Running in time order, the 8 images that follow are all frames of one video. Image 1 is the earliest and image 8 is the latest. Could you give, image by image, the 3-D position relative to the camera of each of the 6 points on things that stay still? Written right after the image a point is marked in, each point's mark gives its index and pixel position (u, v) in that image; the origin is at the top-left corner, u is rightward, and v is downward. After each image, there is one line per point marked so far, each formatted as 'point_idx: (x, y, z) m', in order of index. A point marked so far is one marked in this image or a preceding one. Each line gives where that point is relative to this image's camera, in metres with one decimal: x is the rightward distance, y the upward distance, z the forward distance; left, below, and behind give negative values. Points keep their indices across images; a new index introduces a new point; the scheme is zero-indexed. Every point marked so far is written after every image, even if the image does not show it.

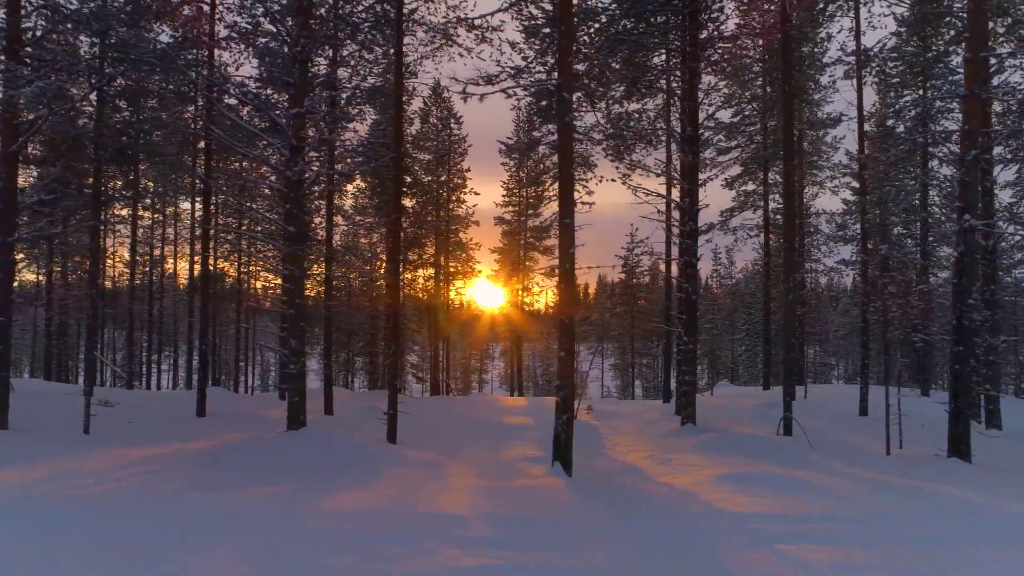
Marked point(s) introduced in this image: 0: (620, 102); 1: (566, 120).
0: (+2.9, +5.2, +17.3) m
1: (+0.9, +2.7, +9.8) m
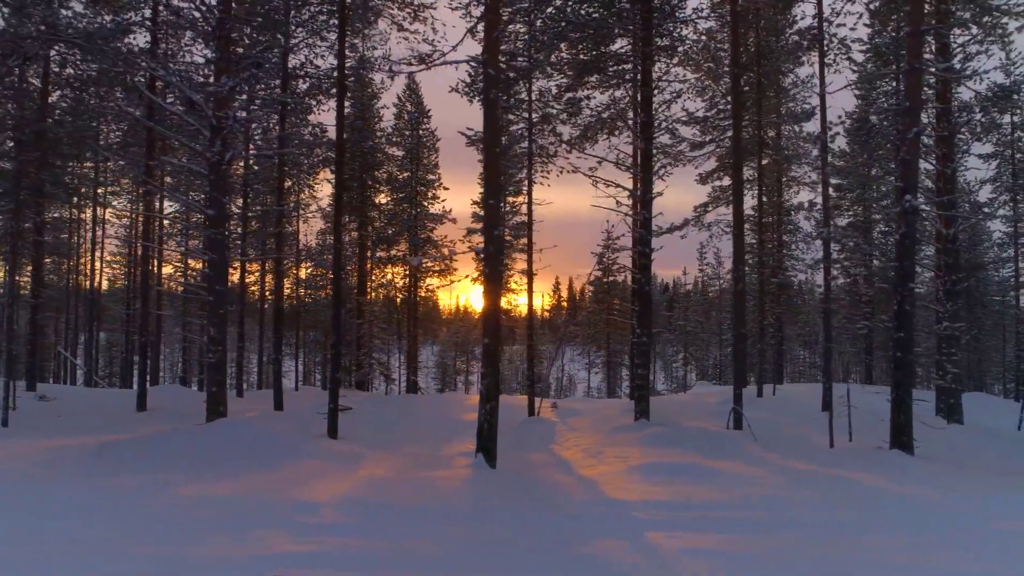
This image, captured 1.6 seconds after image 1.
0: (+1.8, +5.4, +16.9) m
1: (-0.3, +2.9, +9.5) m
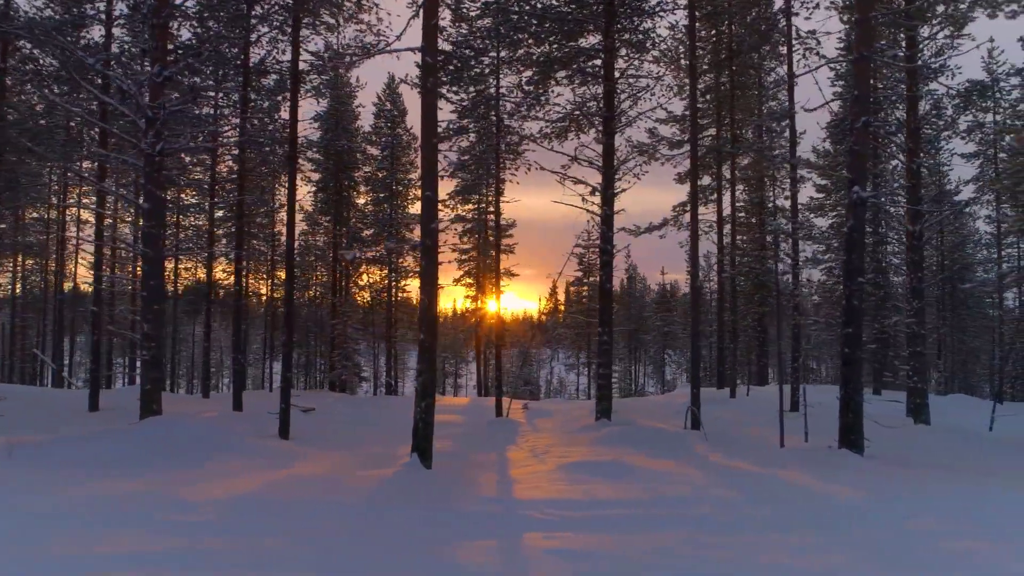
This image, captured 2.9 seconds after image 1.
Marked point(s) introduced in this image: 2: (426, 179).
0: (+0.9, +5.4, +16.7) m
1: (-1.2, +3.0, +9.2) m
2: (-1.3, +1.6, +9.1) m
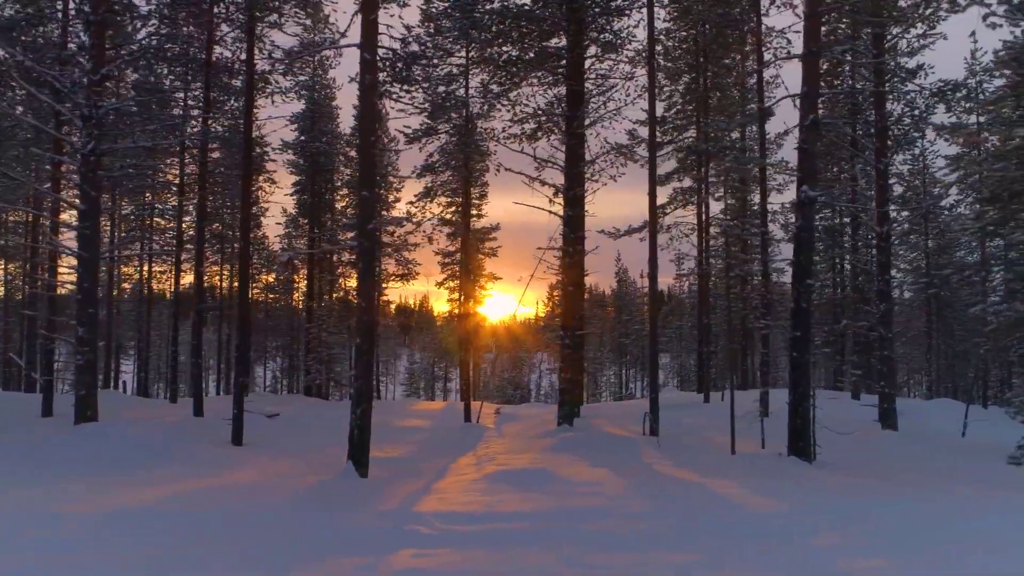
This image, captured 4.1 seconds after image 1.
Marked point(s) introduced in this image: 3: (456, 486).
0: (0.0, +5.4, +16.4) m
1: (-2.1, +3.0, +9.0) m
2: (-2.1, +1.6, +8.9) m
3: (-0.7, -2.2, +6.9) m
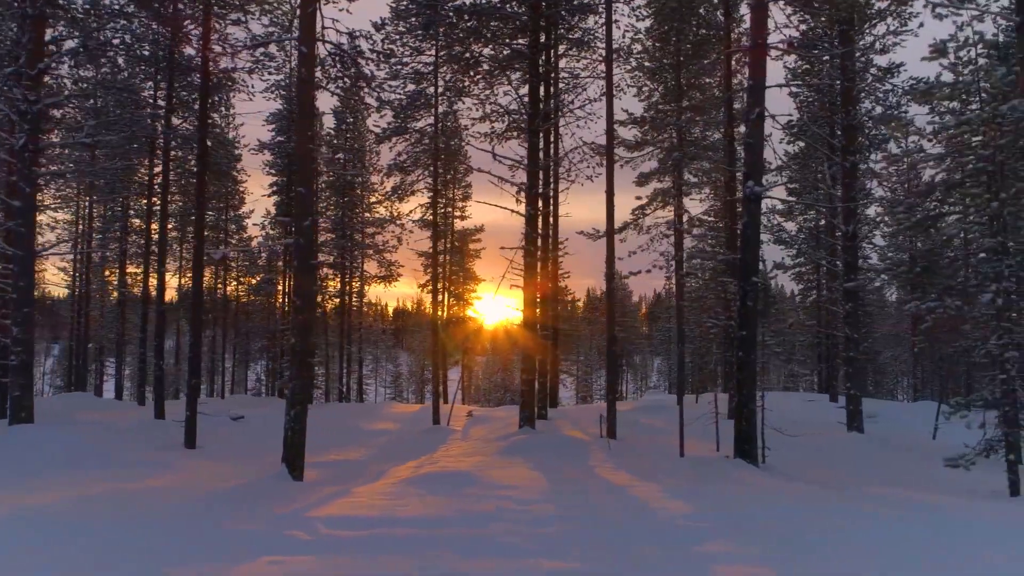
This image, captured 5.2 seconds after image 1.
0: (-0.8, +5.3, +16.2) m
1: (-2.9, +3.0, +8.8) m
2: (-3.0, +1.6, +8.7) m
3: (-1.5, -2.1, +6.6) m
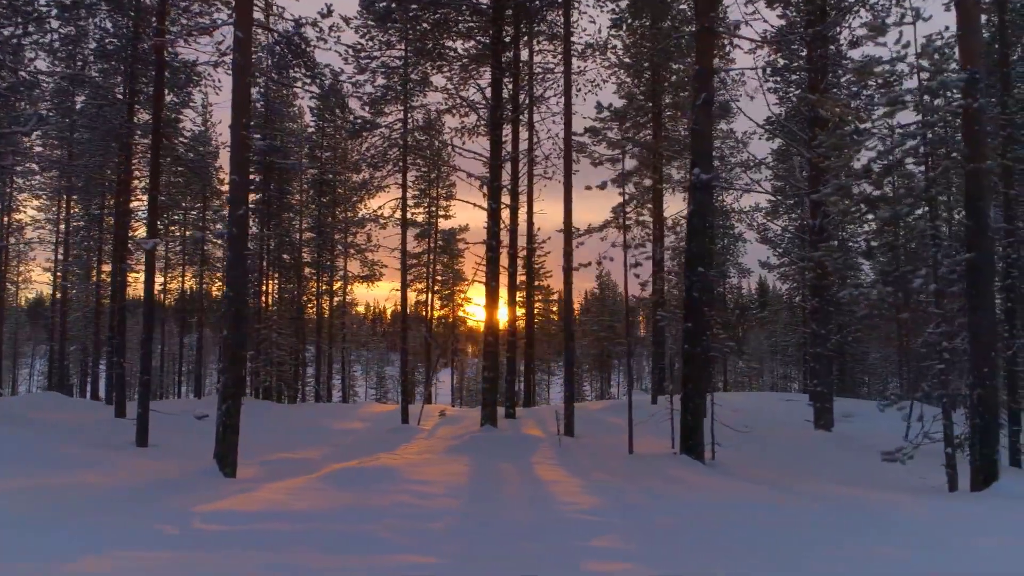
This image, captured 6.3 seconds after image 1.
0: (-1.6, +5.4, +16.0) m
1: (-3.7, +3.1, +8.5) m
2: (-3.8, +1.7, +8.4) m
3: (-2.3, -2.0, +6.4) m
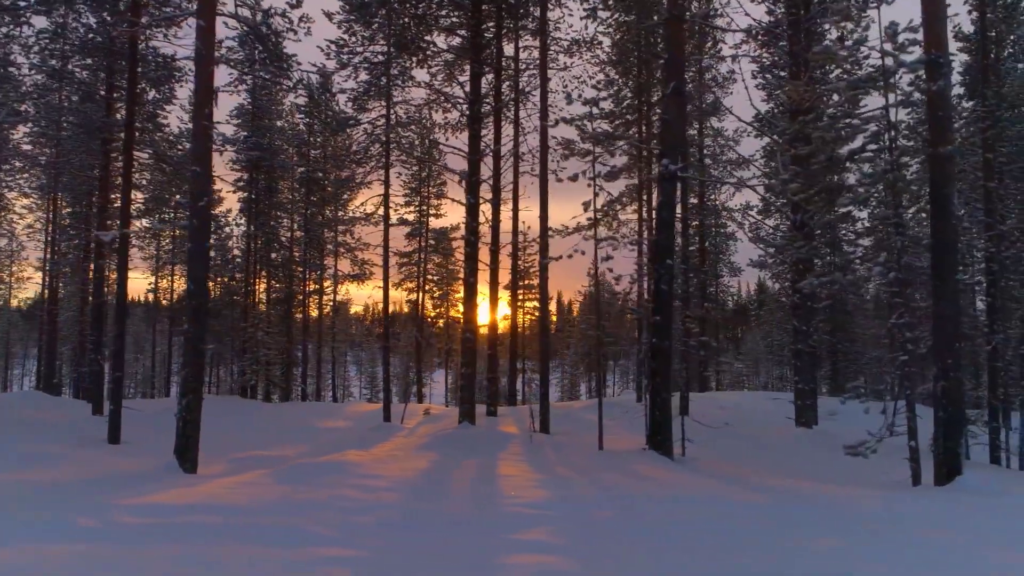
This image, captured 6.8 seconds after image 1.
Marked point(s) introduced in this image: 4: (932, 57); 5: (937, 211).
0: (-2.0, +5.5, +15.9) m
1: (-4.2, +3.2, +8.4) m
2: (-4.2, +1.8, +8.3) m
3: (-2.7, -1.9, +6.2) m
4: (+4.4, +2.4, +6.5) m
5: (+4.6, +0.8, +6.7) m
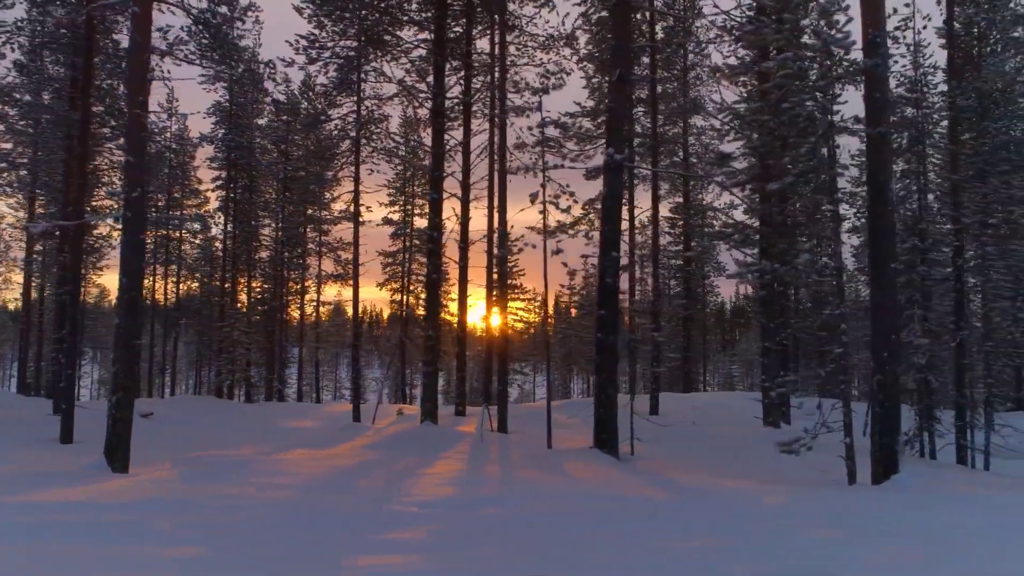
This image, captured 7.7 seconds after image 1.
0: (-2.8, +5.6, +15.6) m
1: (-4.9, +3.3, +8.1) m
2: (-4.9, +1.9, +8.1) m
3: (-3.5, -1.8, +6.0) m
4: (+3.7, +2.5, +6.3) m
5: (+3.8, +0.9, +6.4) m
